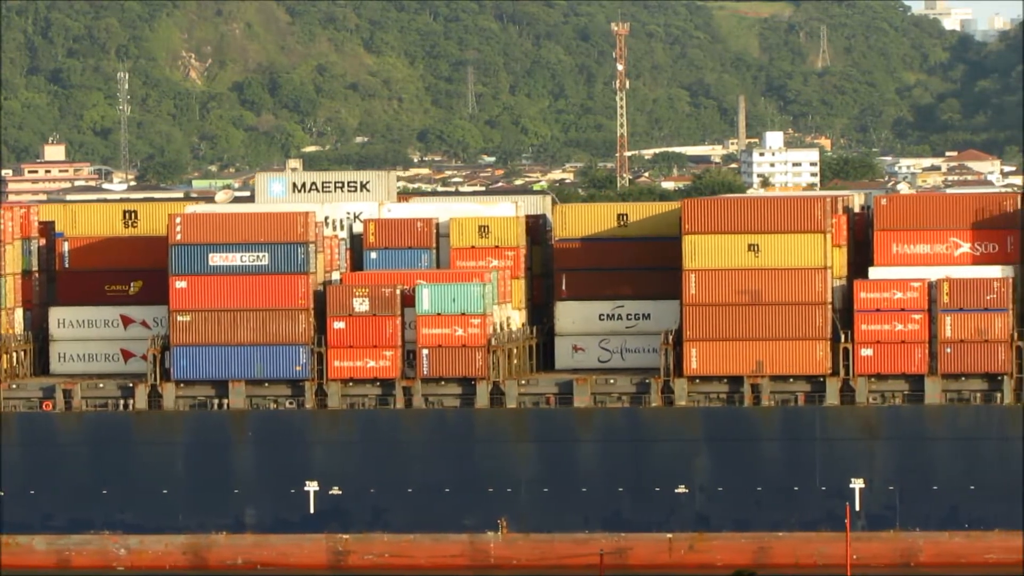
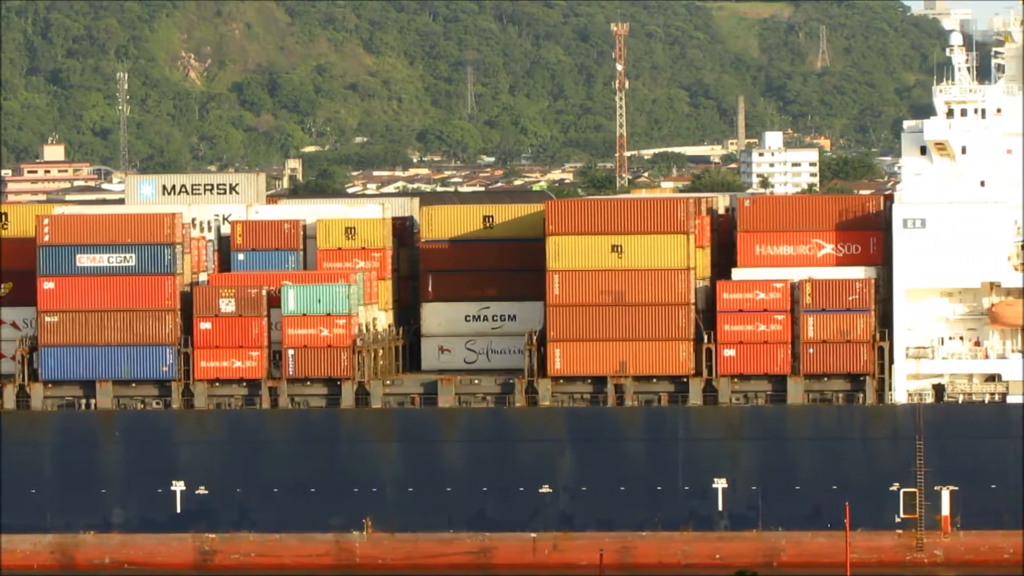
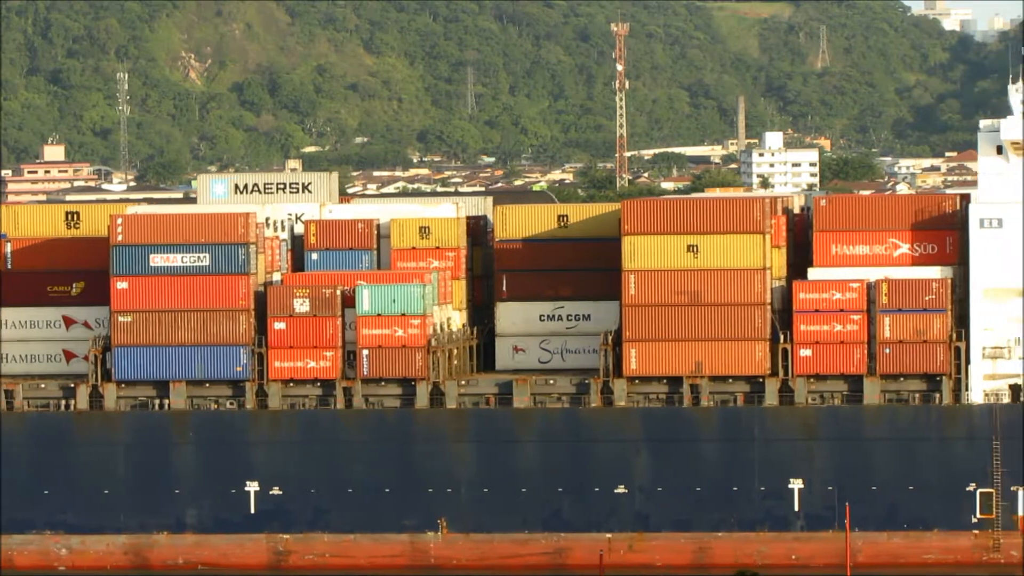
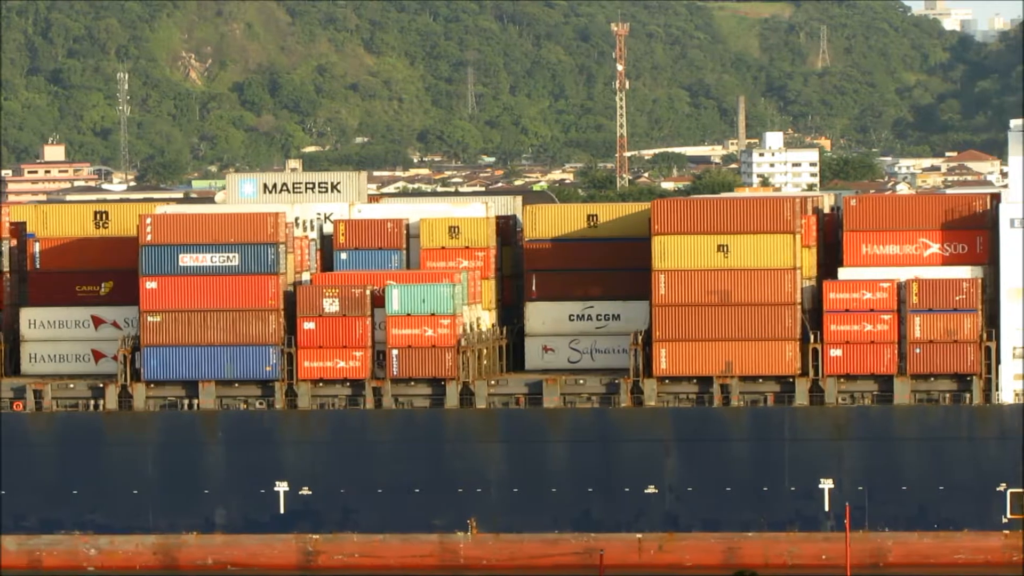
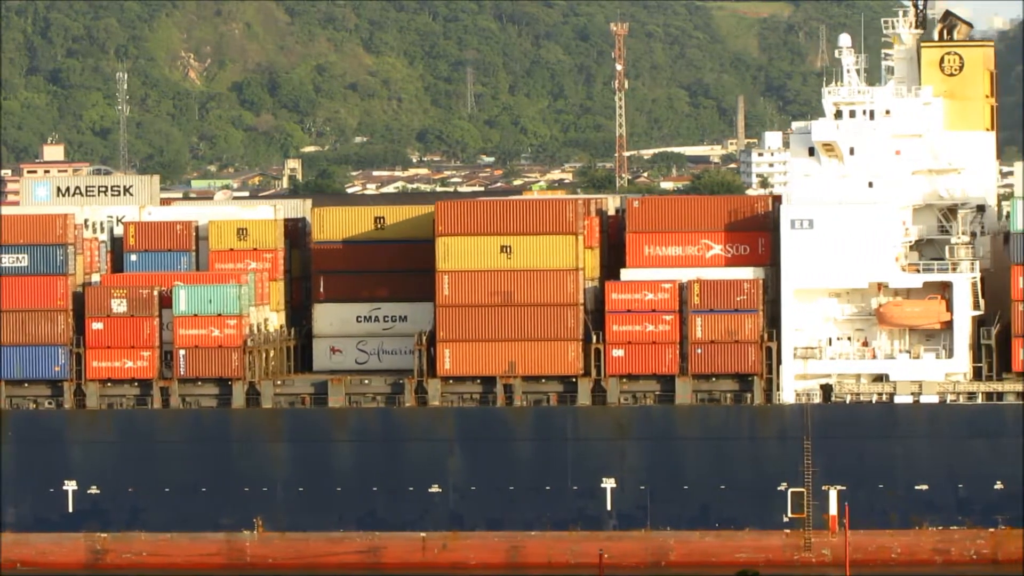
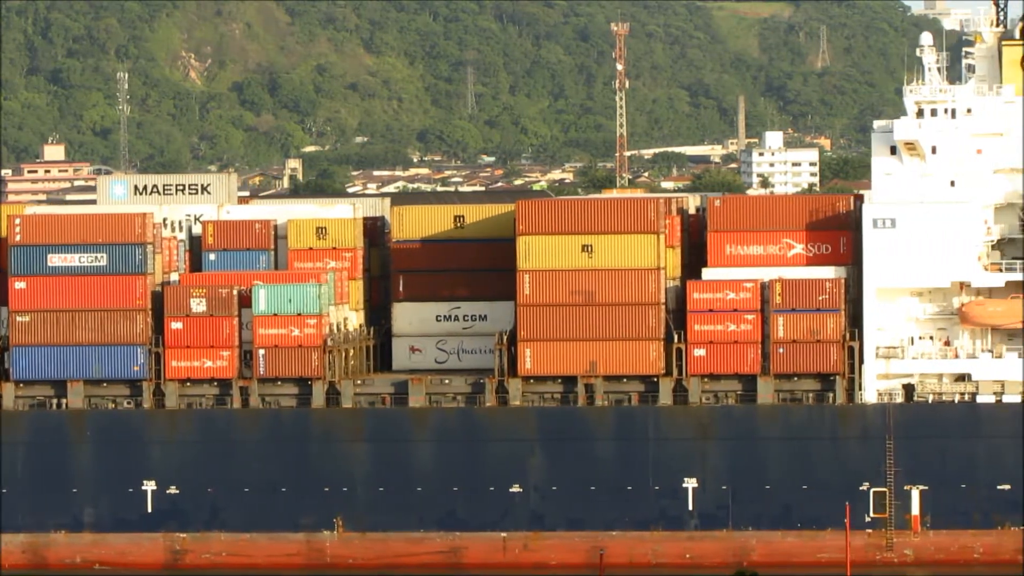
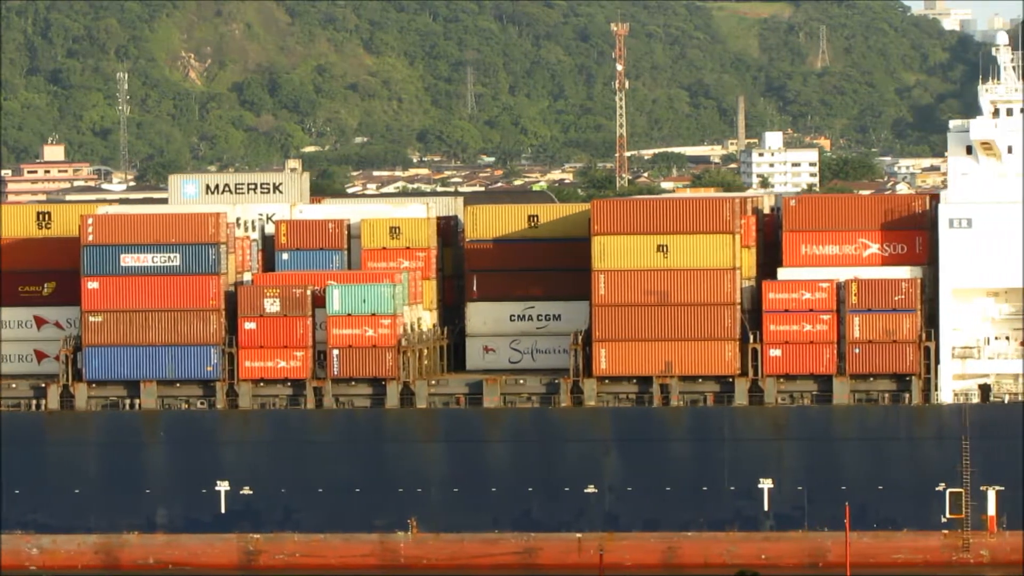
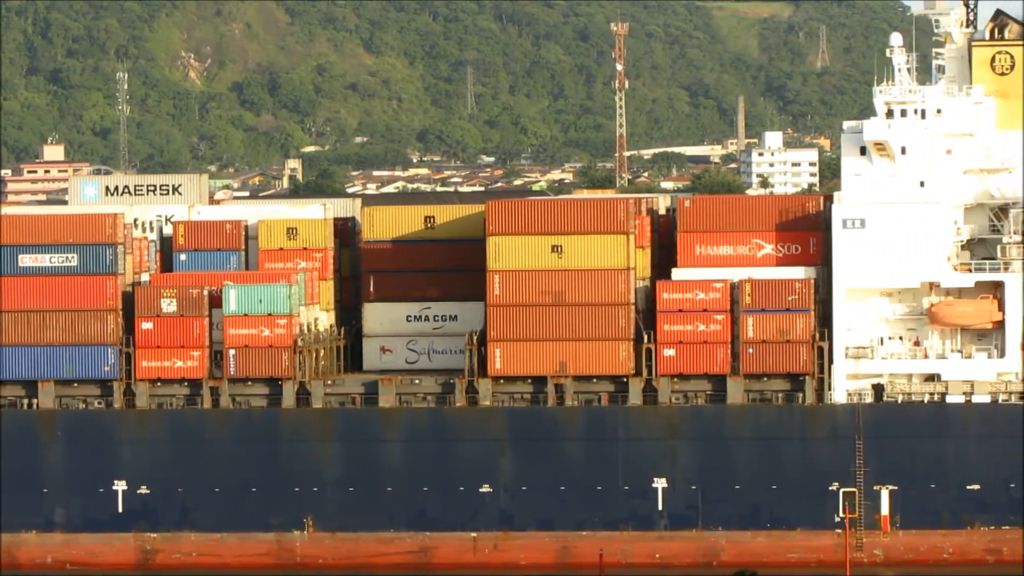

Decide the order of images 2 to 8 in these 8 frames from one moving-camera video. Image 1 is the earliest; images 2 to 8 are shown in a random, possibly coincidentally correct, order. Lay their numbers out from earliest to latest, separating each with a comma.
4, 3, 7, 2, 6, 8, 5
